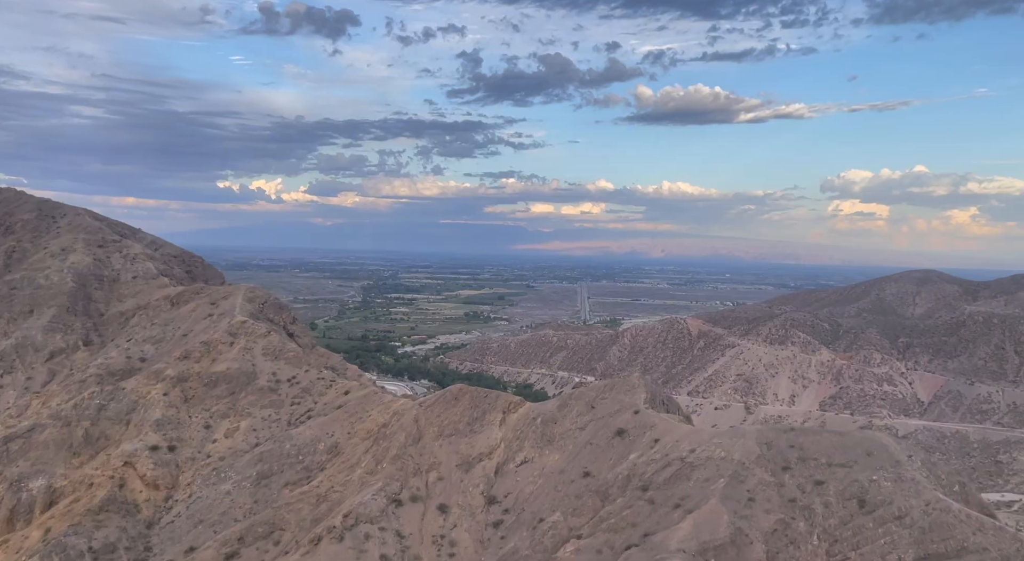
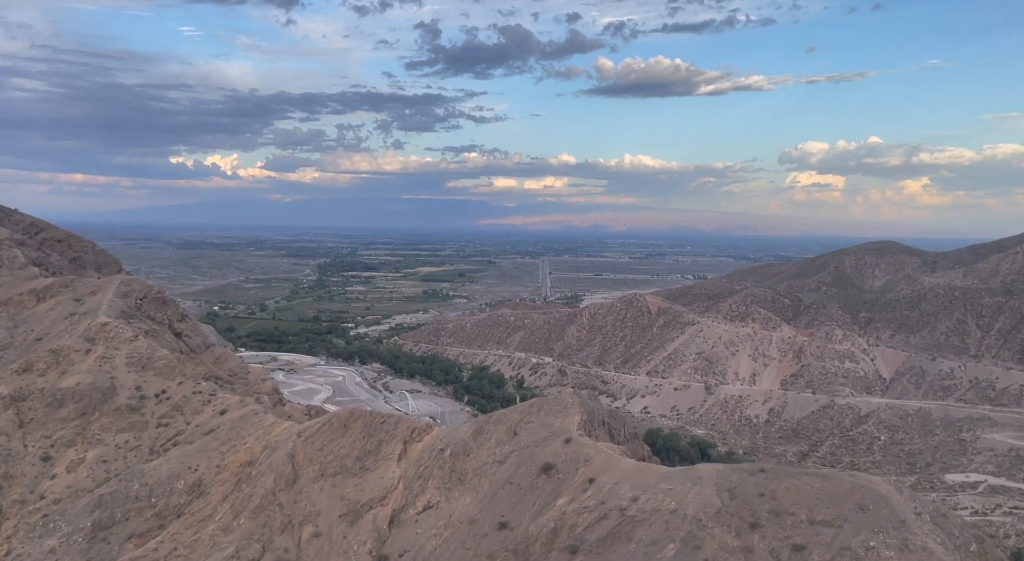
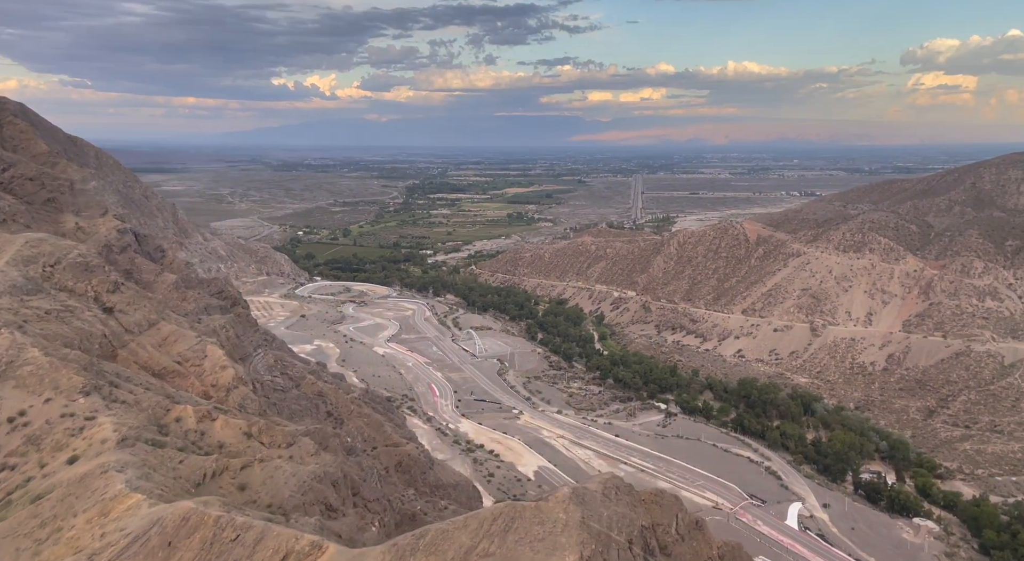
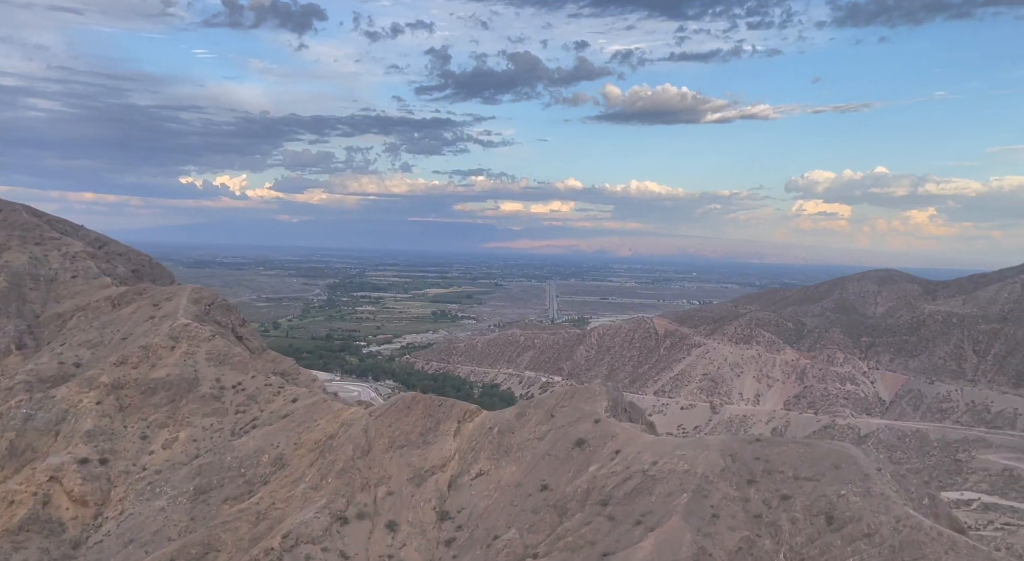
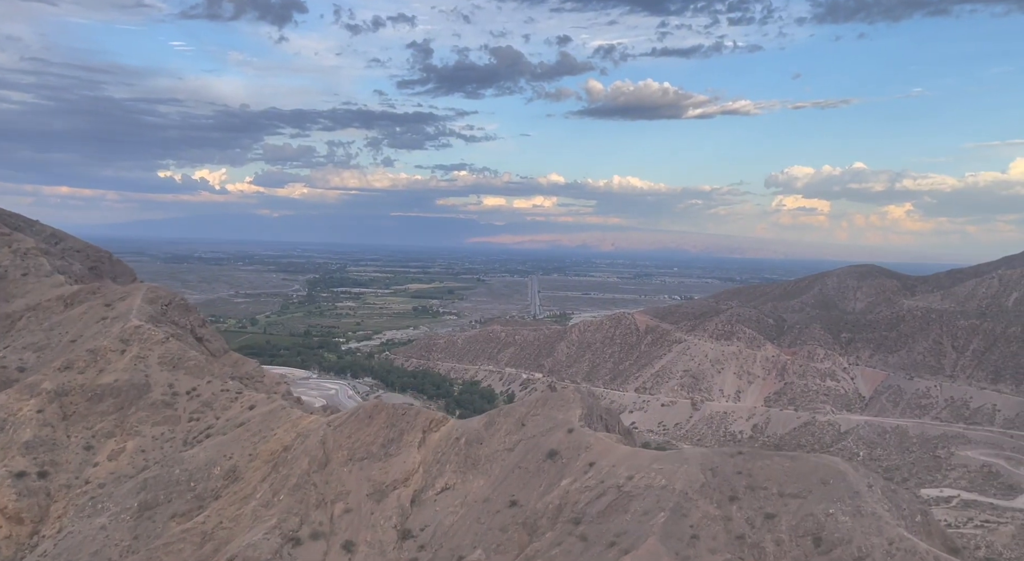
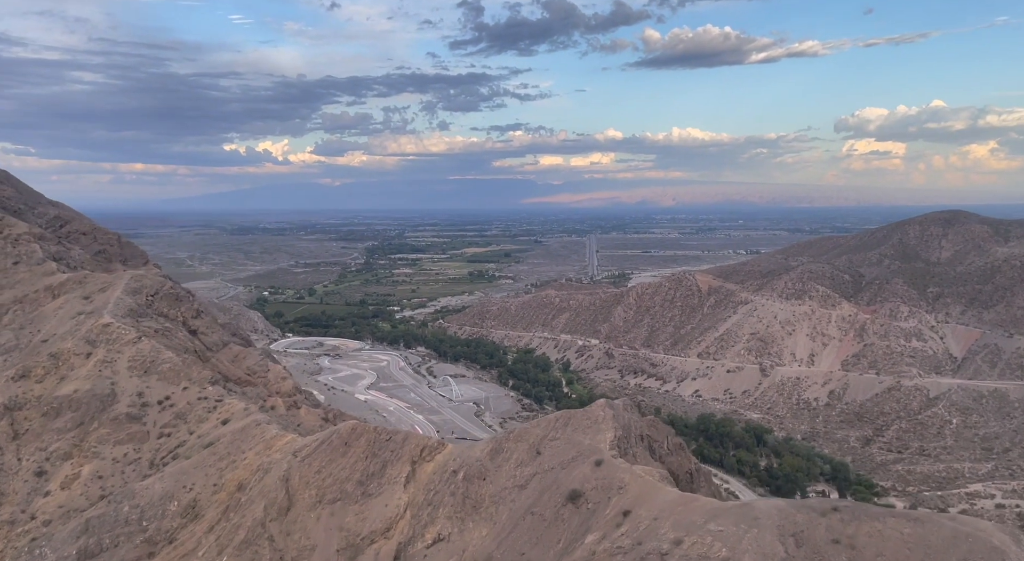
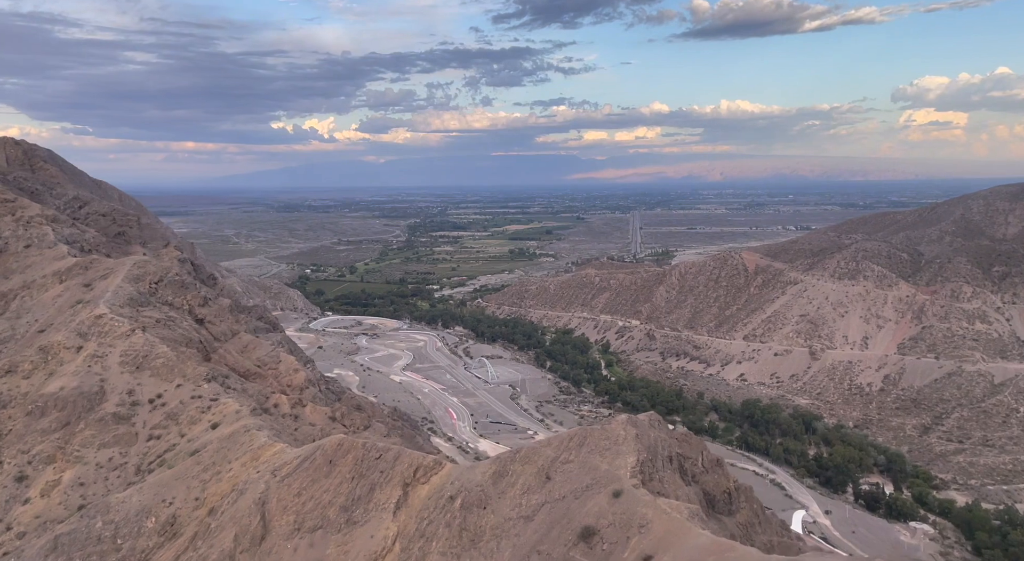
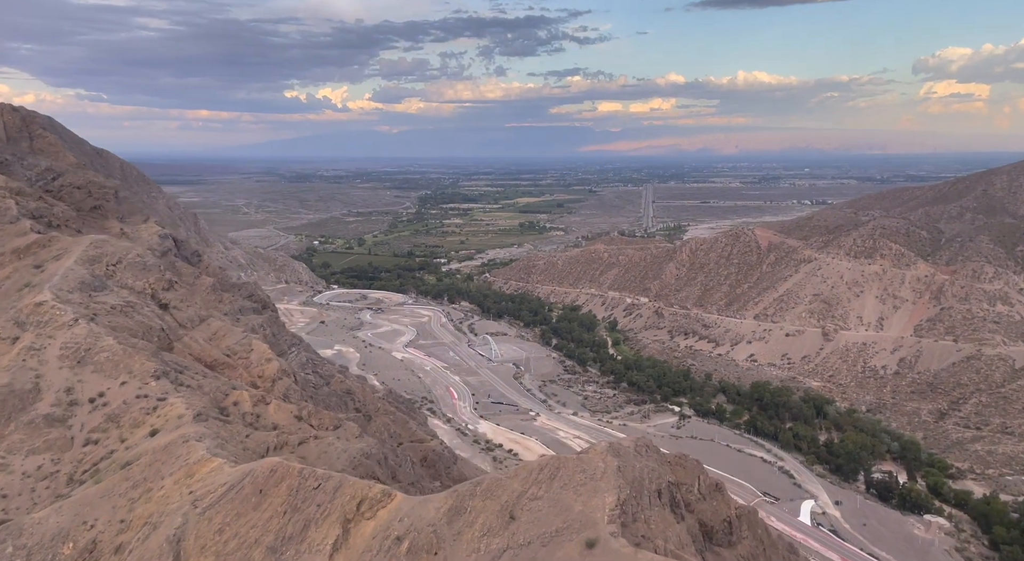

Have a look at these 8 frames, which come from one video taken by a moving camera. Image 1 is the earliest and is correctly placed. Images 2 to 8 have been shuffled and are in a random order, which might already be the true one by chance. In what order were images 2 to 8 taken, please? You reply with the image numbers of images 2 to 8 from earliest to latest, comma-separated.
4, 5, 2, 6, 7, 8, 3
